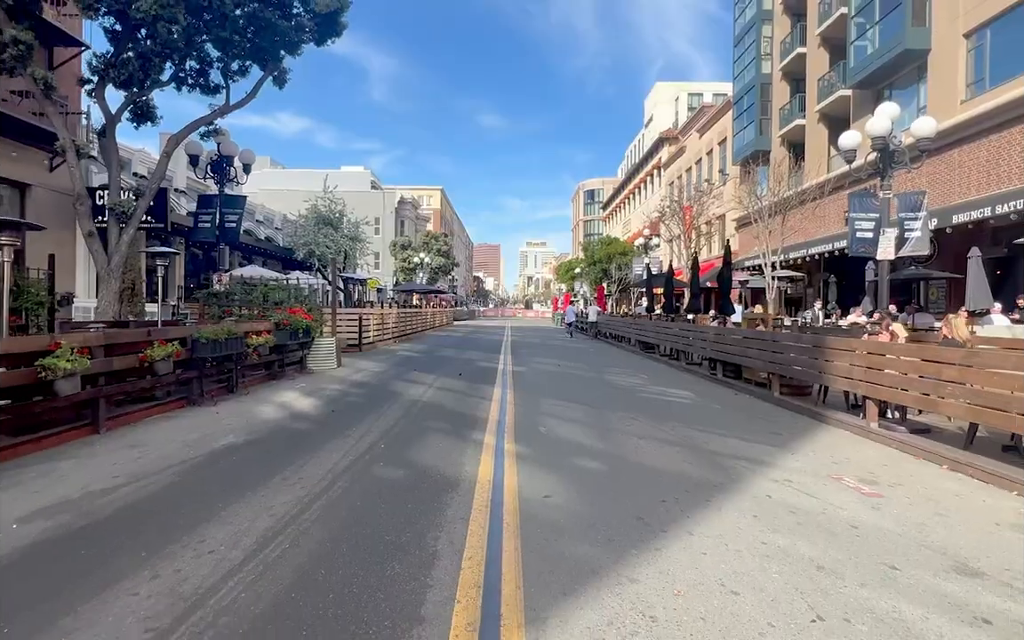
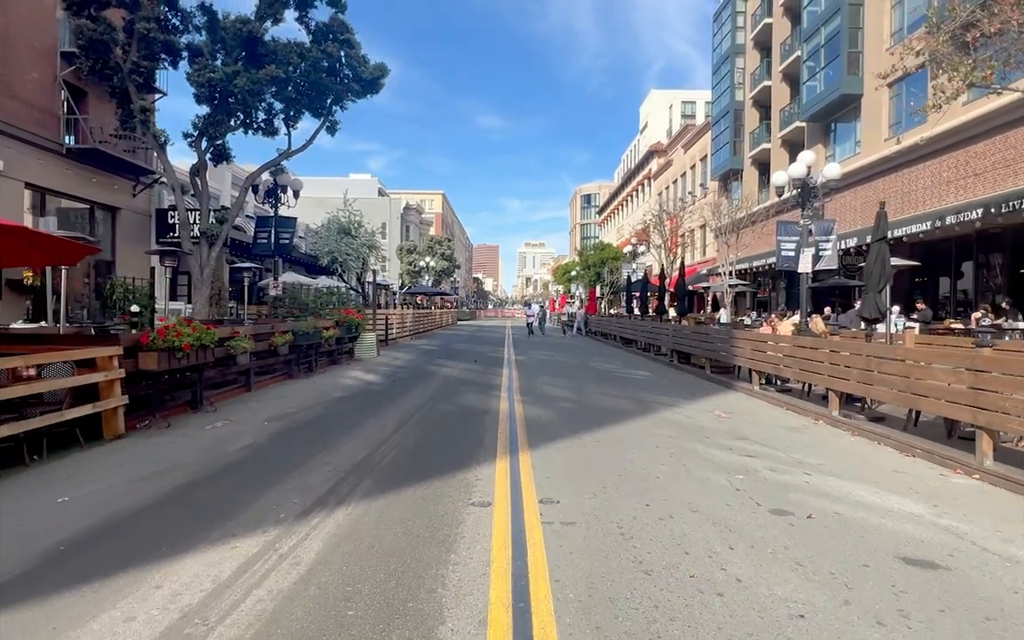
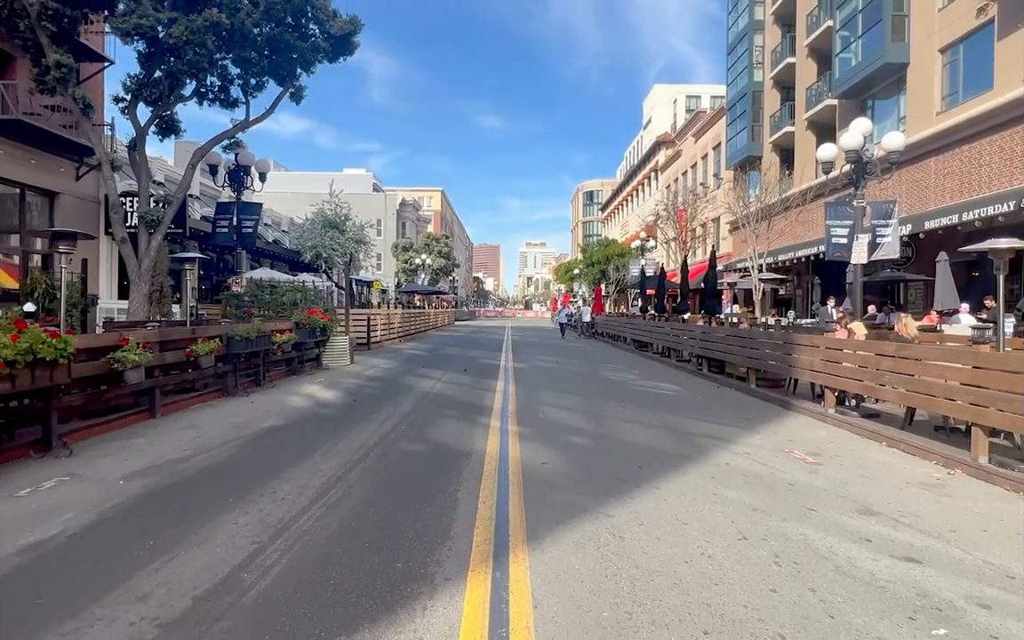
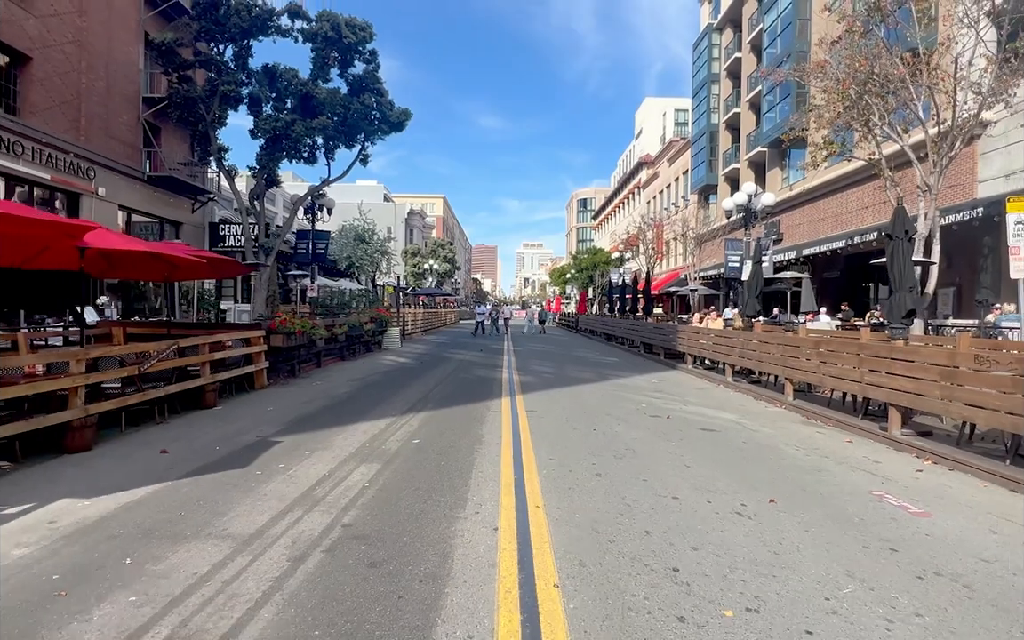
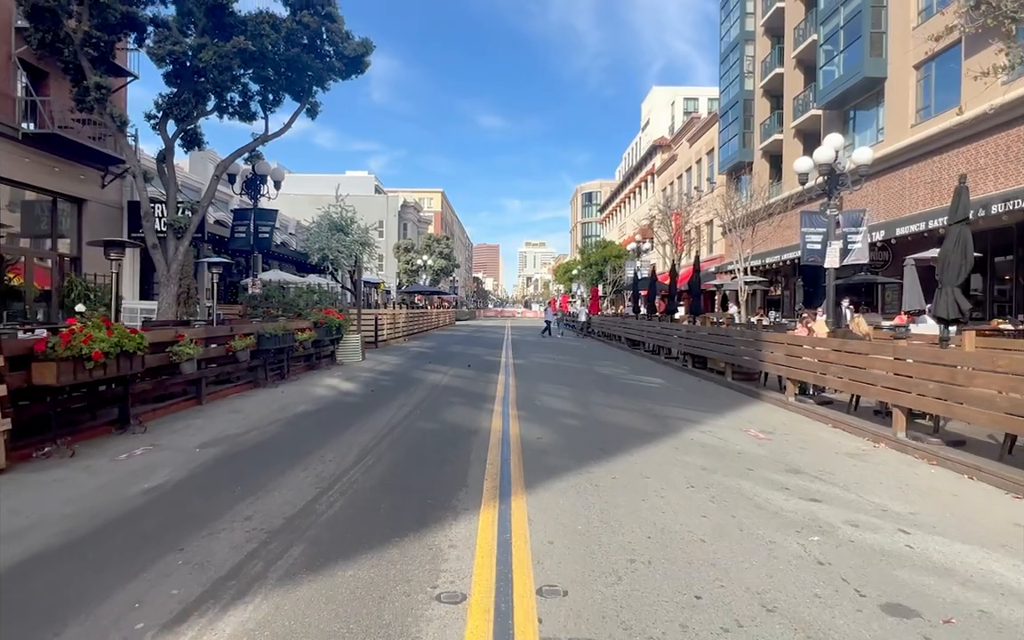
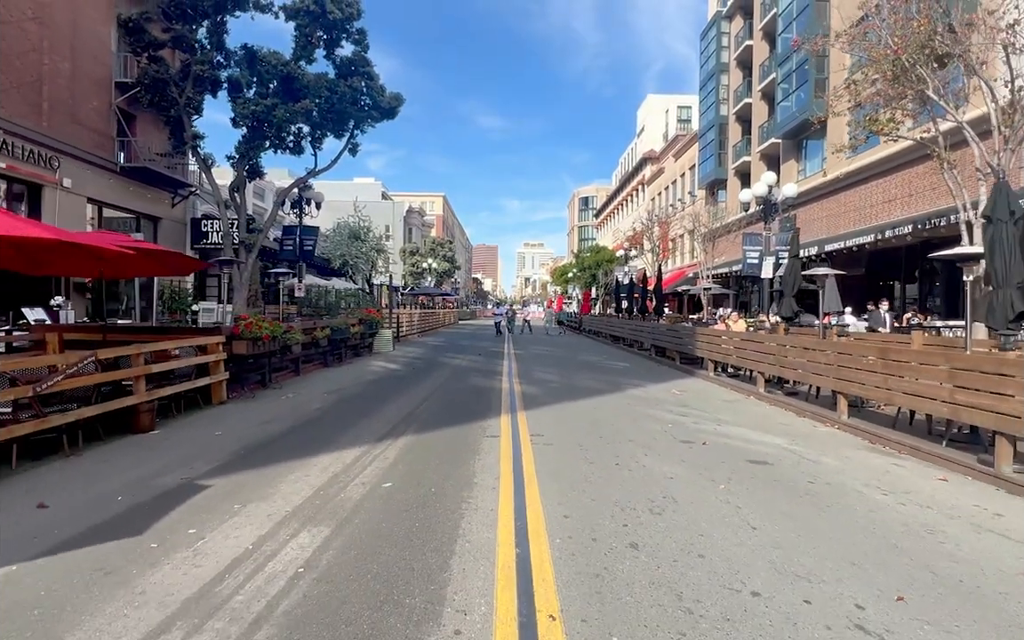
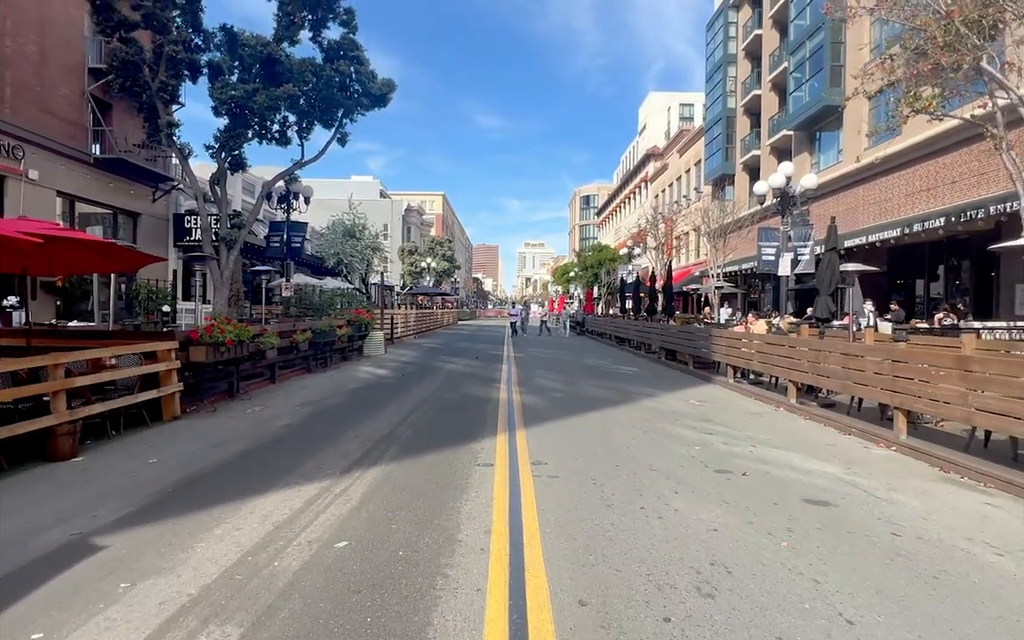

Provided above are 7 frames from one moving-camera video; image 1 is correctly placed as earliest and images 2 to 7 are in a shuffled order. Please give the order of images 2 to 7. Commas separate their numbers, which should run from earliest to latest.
3, 5, 2, 7, 6, 4
